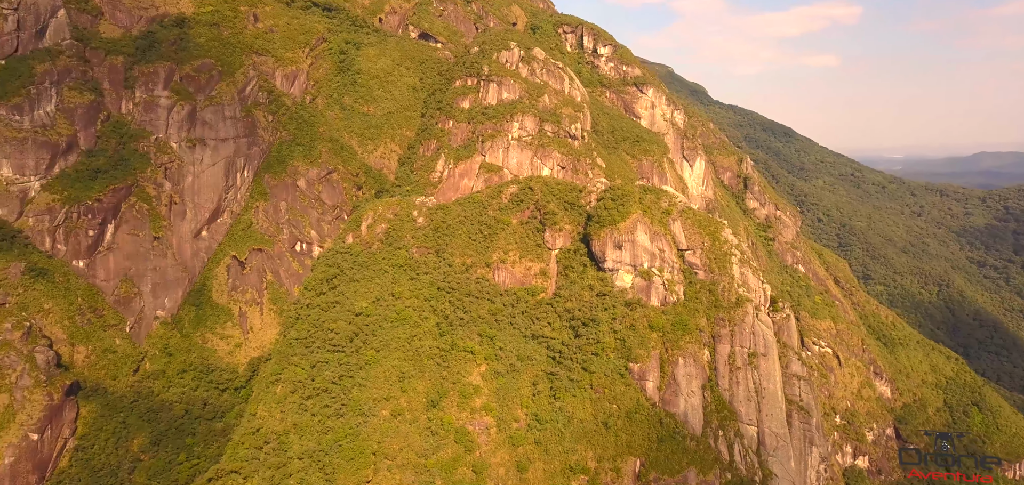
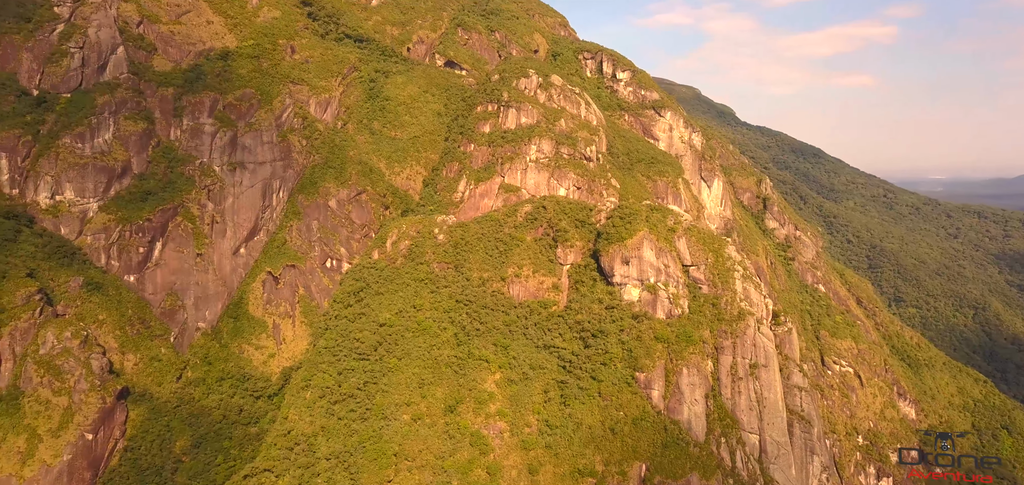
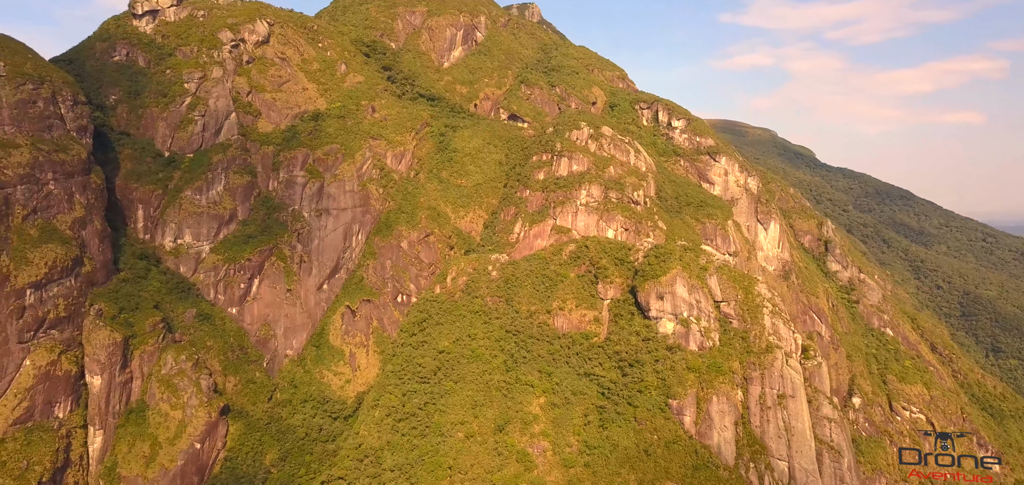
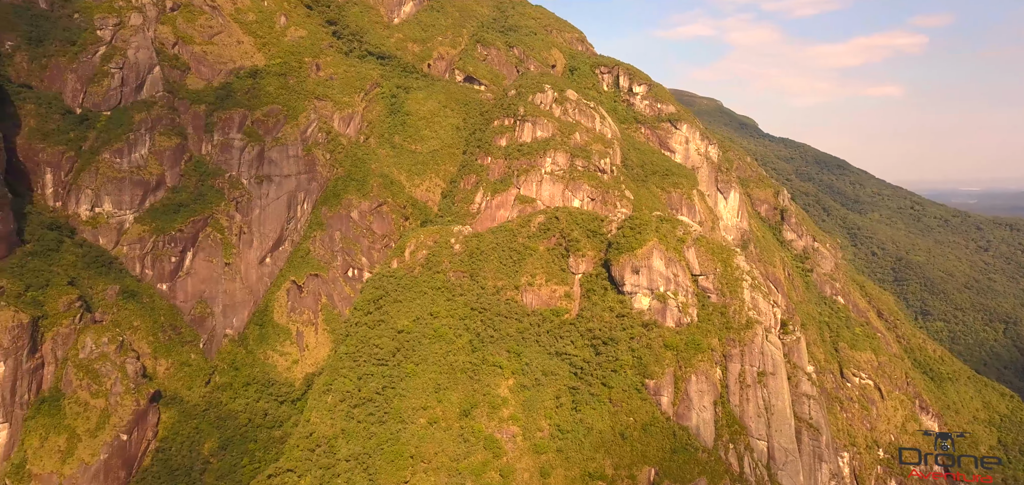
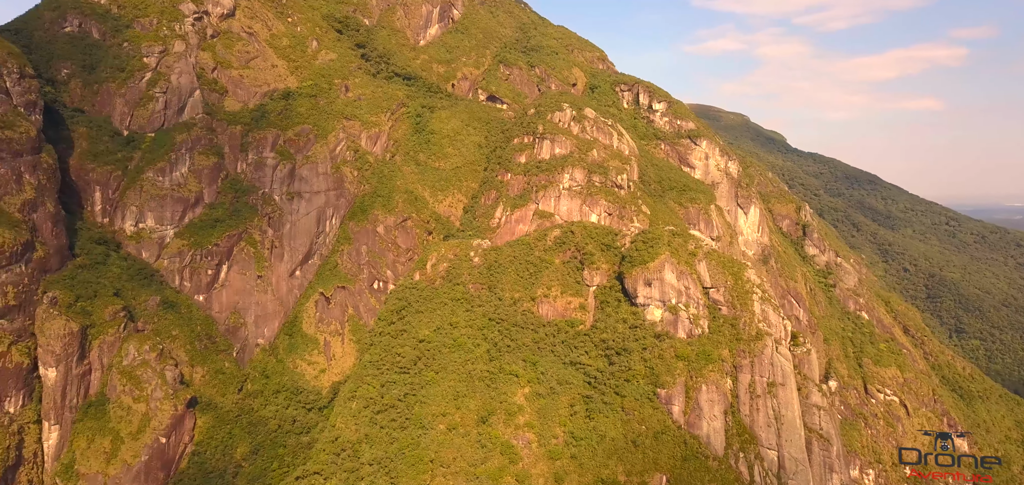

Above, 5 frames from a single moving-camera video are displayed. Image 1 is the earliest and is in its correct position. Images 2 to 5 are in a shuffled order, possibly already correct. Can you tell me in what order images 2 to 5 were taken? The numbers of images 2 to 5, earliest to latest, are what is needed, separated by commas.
2, 4, 5, 3
